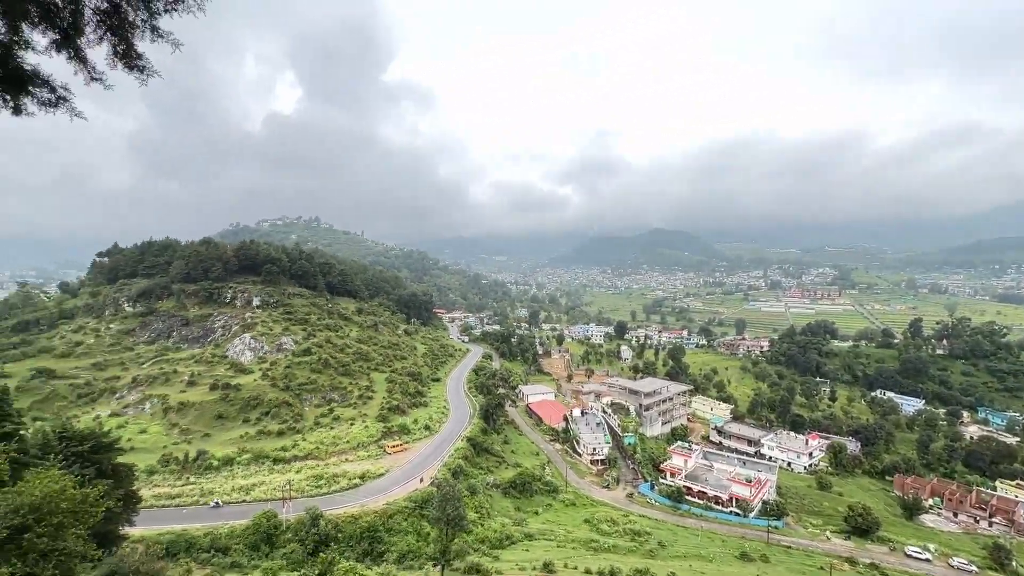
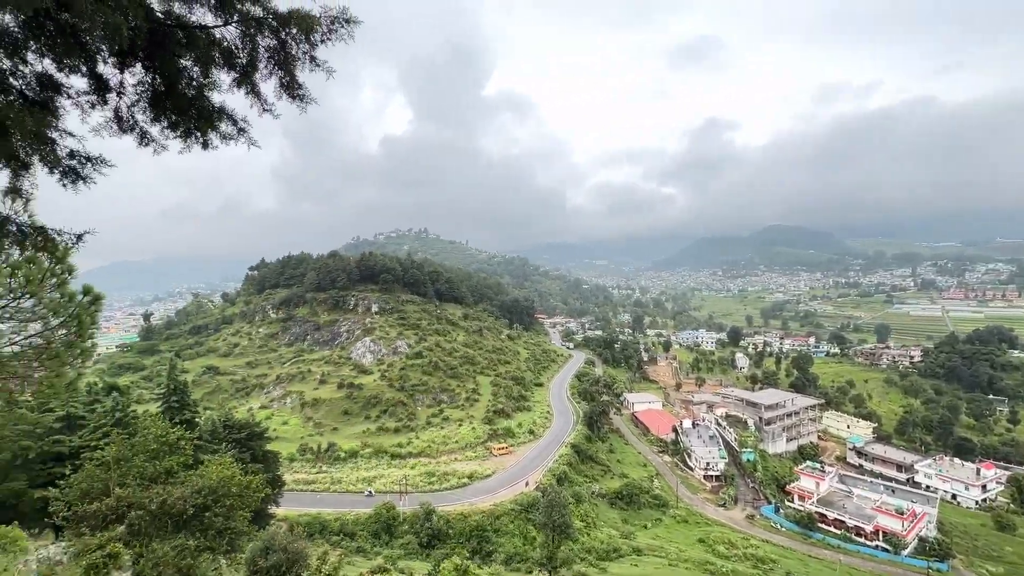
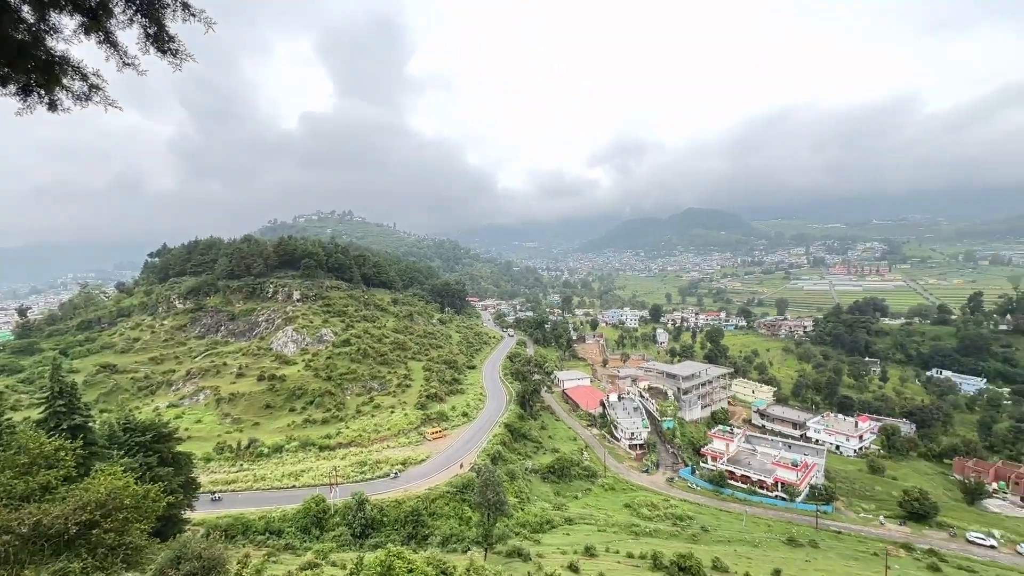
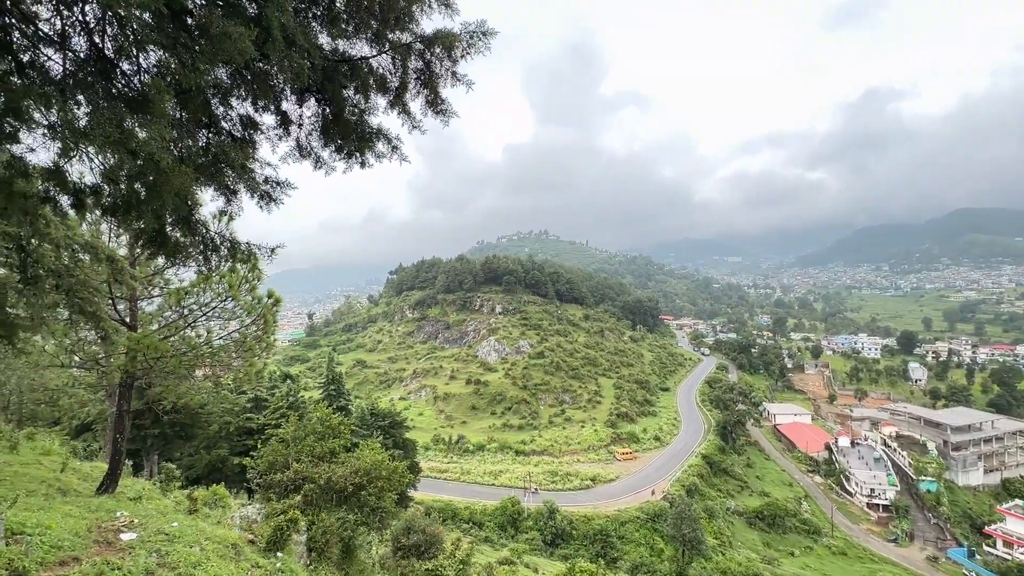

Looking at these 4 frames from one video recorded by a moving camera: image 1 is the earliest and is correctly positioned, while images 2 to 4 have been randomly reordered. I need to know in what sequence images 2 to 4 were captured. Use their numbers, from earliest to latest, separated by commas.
2, 4, 3
